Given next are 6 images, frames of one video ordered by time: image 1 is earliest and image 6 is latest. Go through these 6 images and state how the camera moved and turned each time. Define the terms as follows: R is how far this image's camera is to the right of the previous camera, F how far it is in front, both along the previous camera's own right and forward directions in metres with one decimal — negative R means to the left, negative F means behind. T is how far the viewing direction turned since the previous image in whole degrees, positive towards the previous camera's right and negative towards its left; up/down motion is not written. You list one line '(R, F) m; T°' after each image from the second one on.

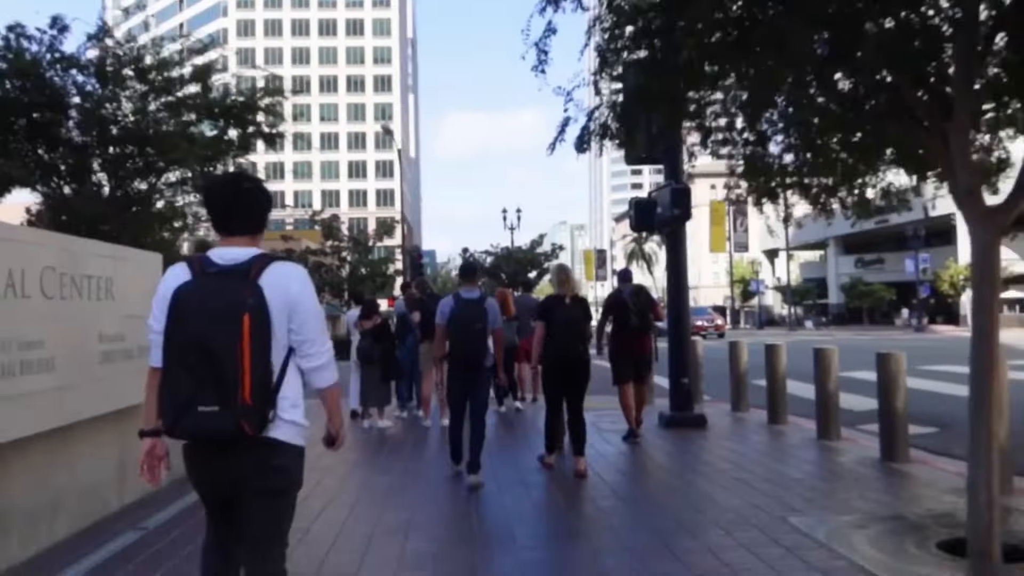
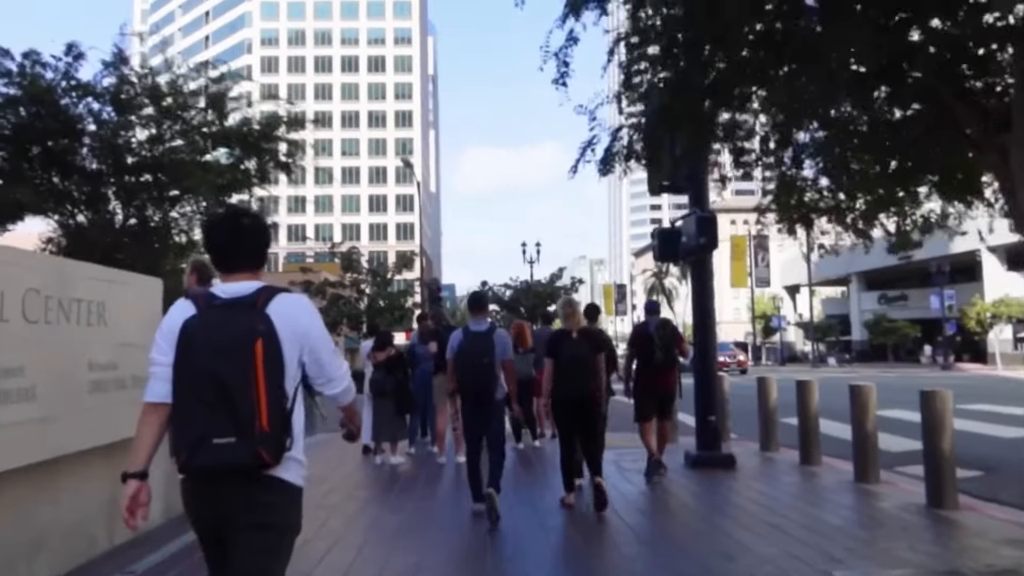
(0.0, +0.5) m; -1°
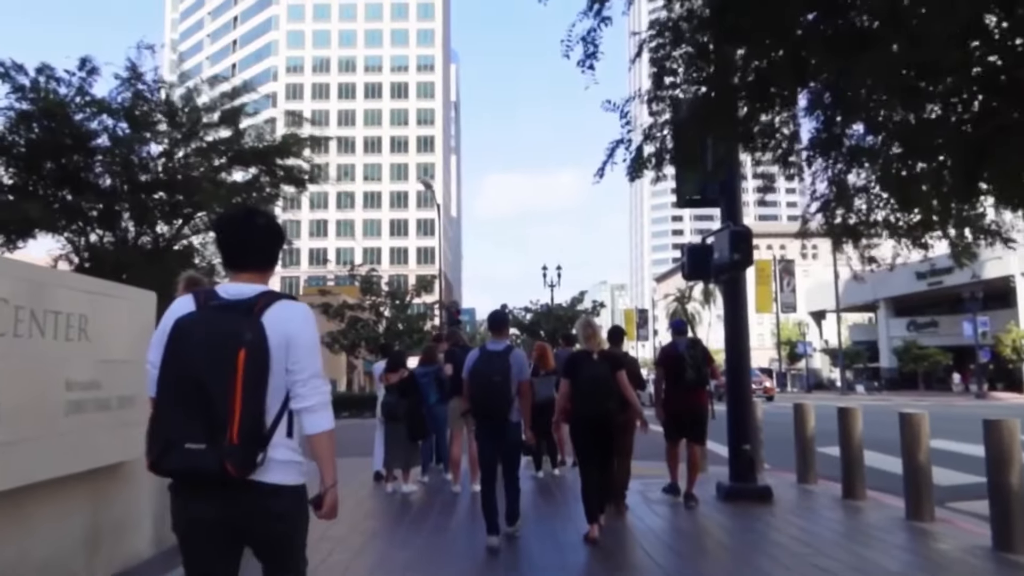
(0.0, +0.7) m; -1°
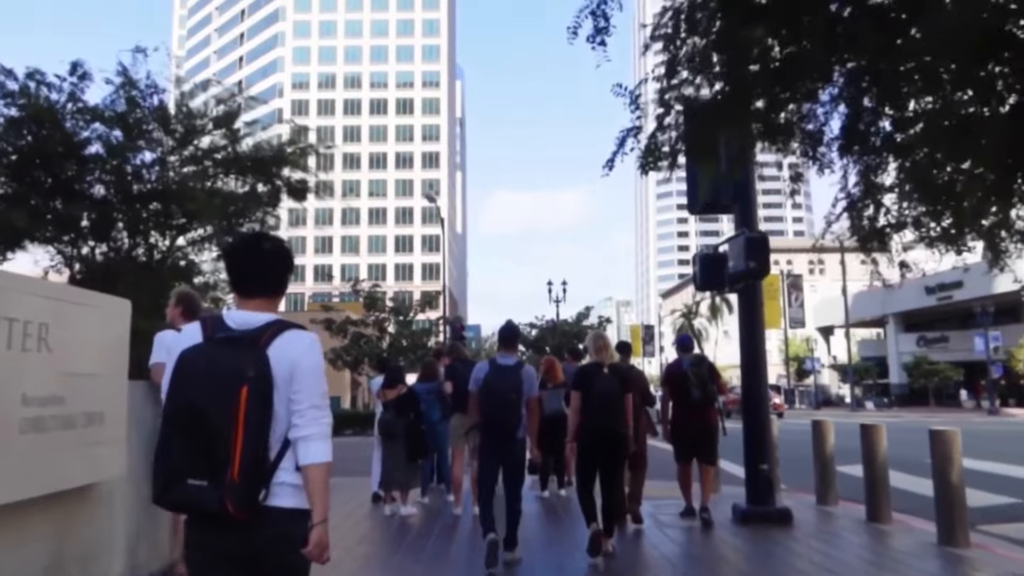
(0.0, +0.5) m; 0°
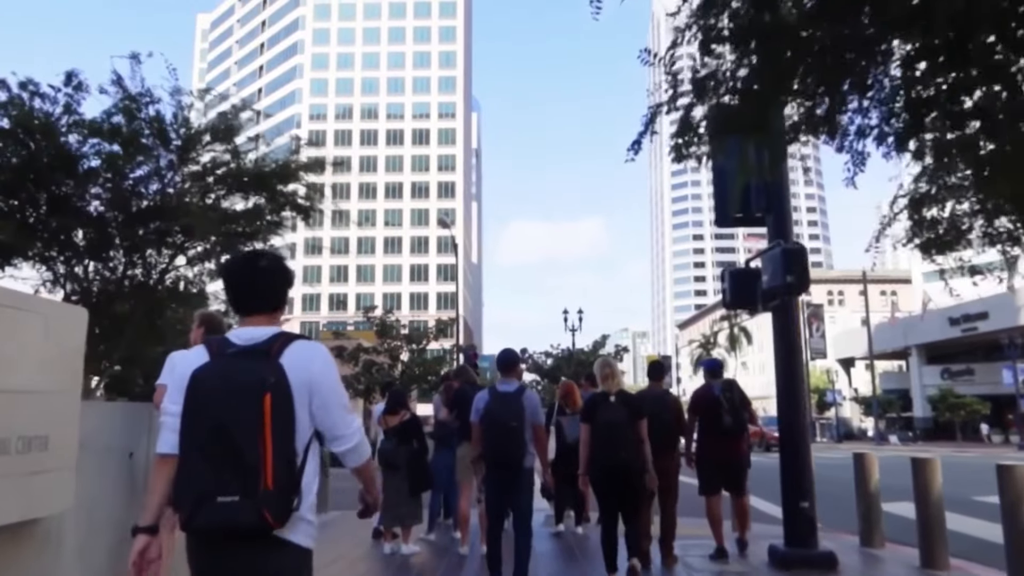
(0.0, +0.9) m; -1°
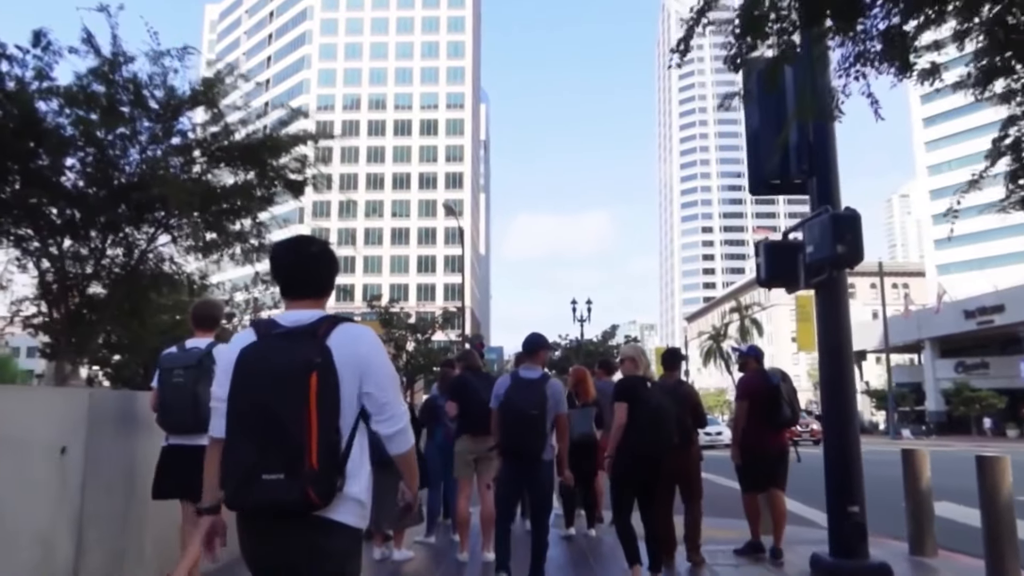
(0.0, +1.1) m; 0°
